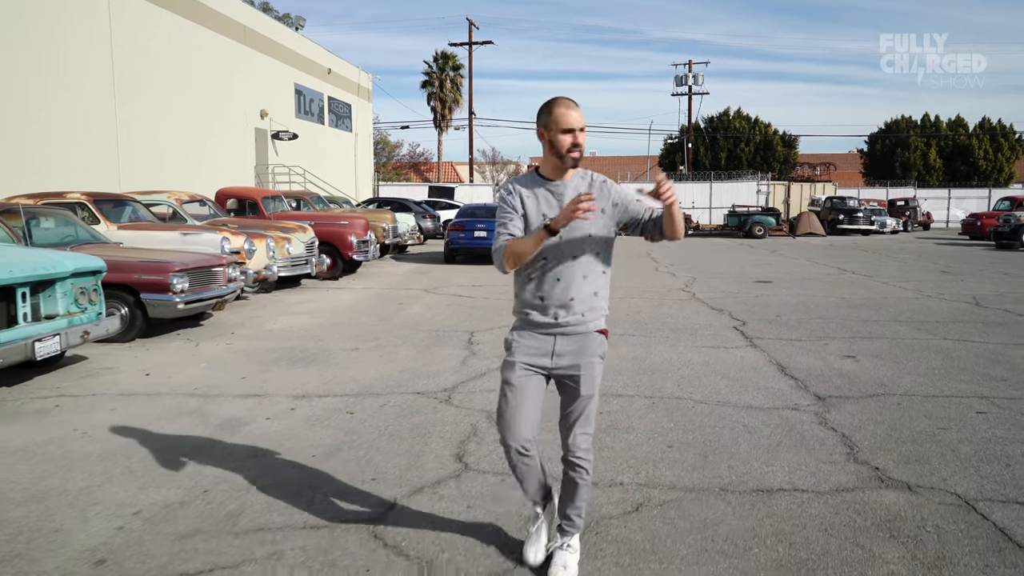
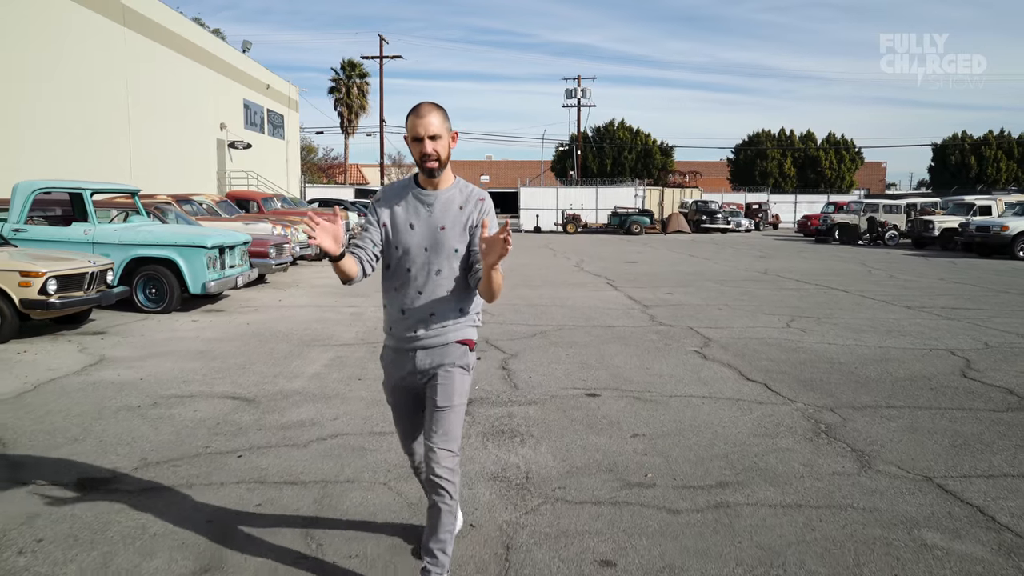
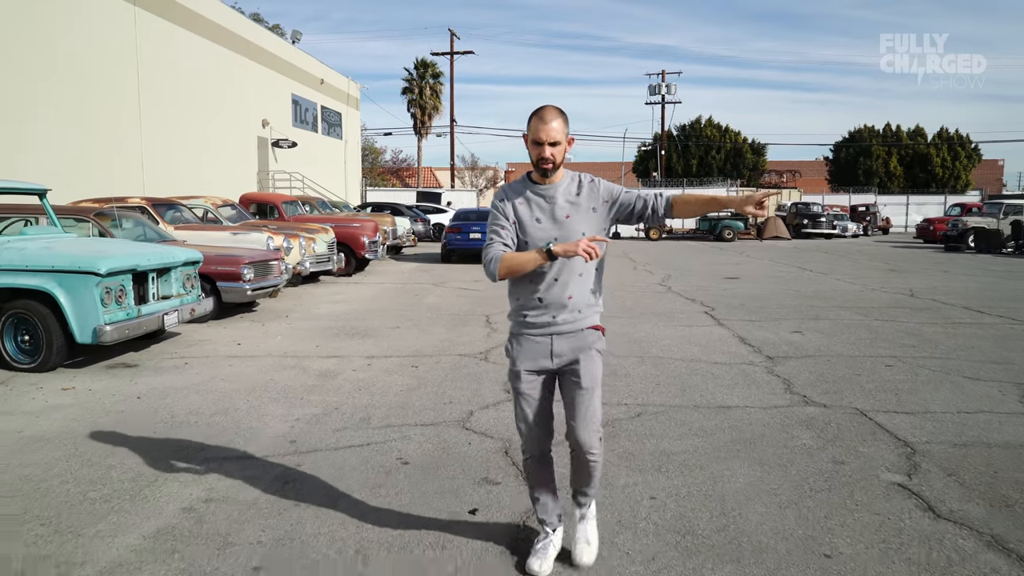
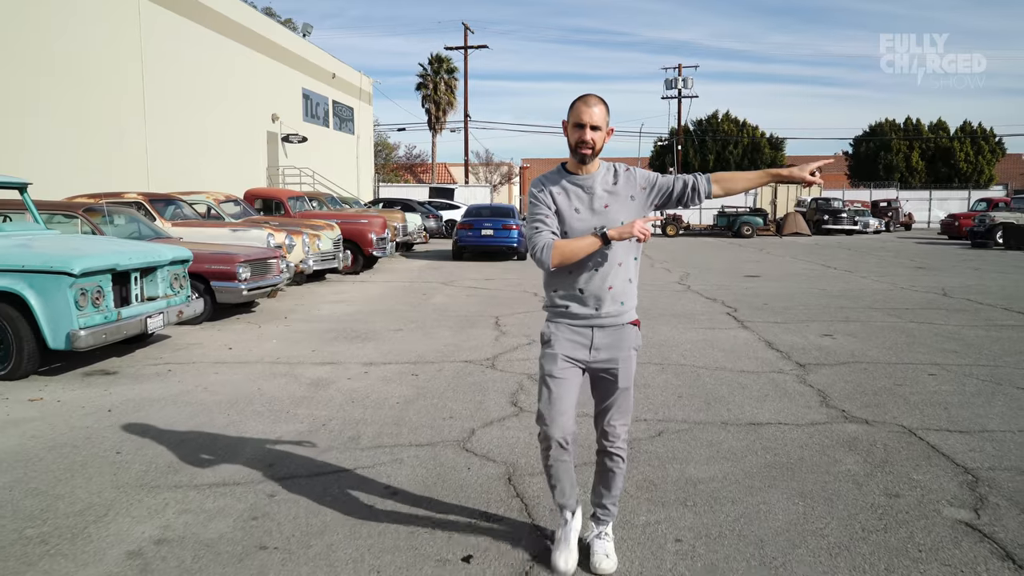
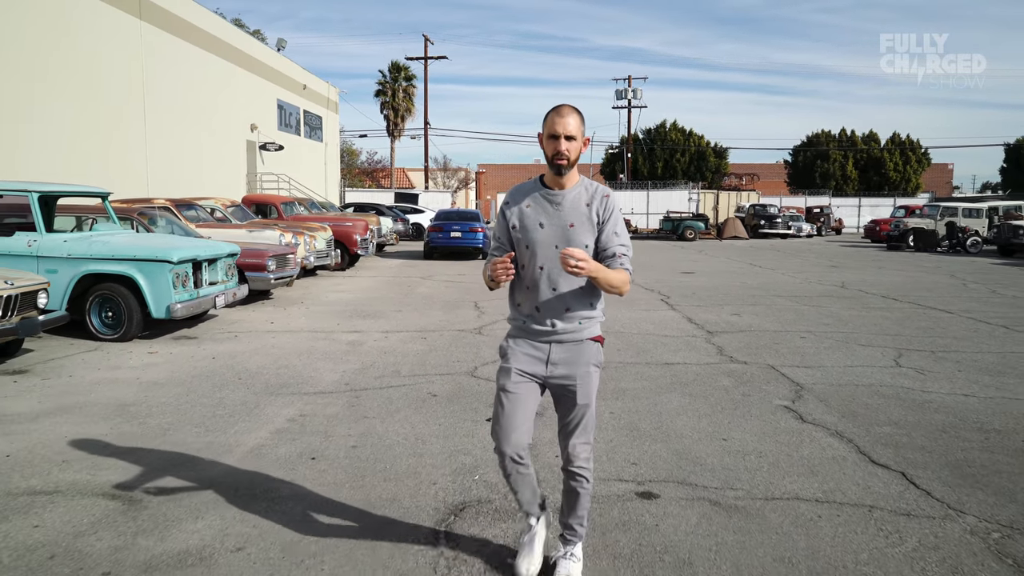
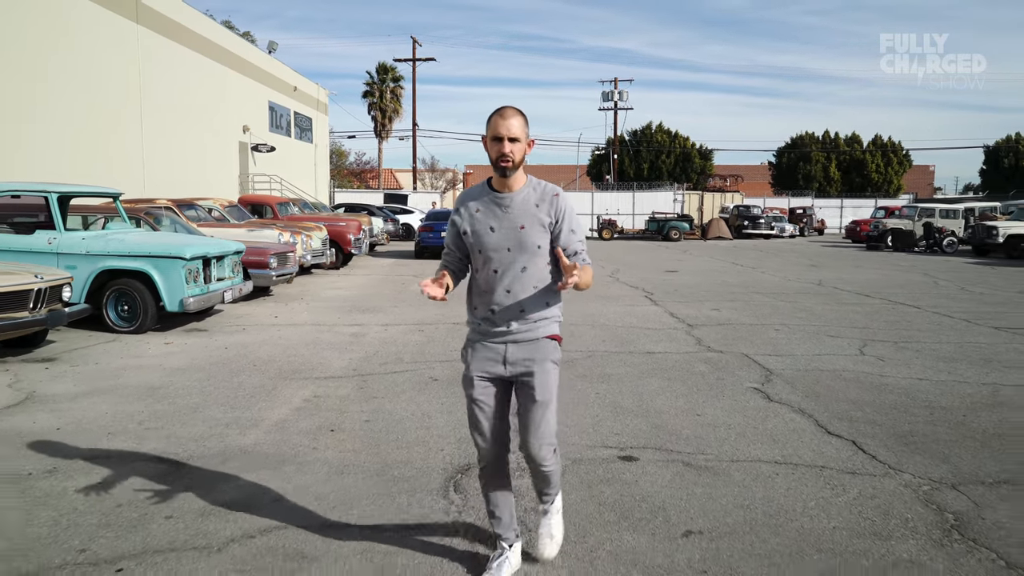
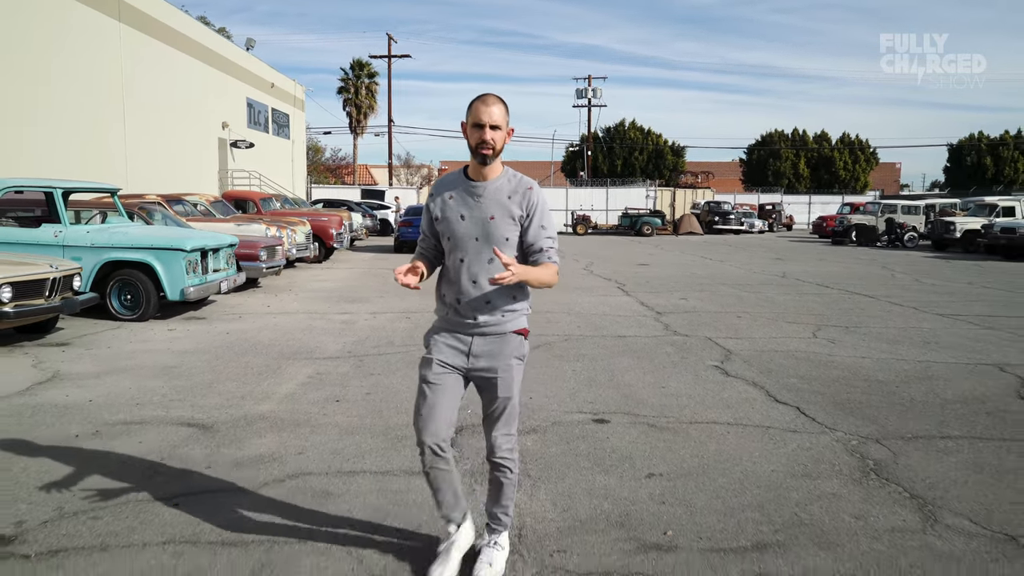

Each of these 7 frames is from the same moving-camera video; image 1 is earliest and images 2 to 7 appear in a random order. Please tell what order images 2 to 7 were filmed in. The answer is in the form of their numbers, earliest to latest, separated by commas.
4, 3, 5, 6, 7, 2
